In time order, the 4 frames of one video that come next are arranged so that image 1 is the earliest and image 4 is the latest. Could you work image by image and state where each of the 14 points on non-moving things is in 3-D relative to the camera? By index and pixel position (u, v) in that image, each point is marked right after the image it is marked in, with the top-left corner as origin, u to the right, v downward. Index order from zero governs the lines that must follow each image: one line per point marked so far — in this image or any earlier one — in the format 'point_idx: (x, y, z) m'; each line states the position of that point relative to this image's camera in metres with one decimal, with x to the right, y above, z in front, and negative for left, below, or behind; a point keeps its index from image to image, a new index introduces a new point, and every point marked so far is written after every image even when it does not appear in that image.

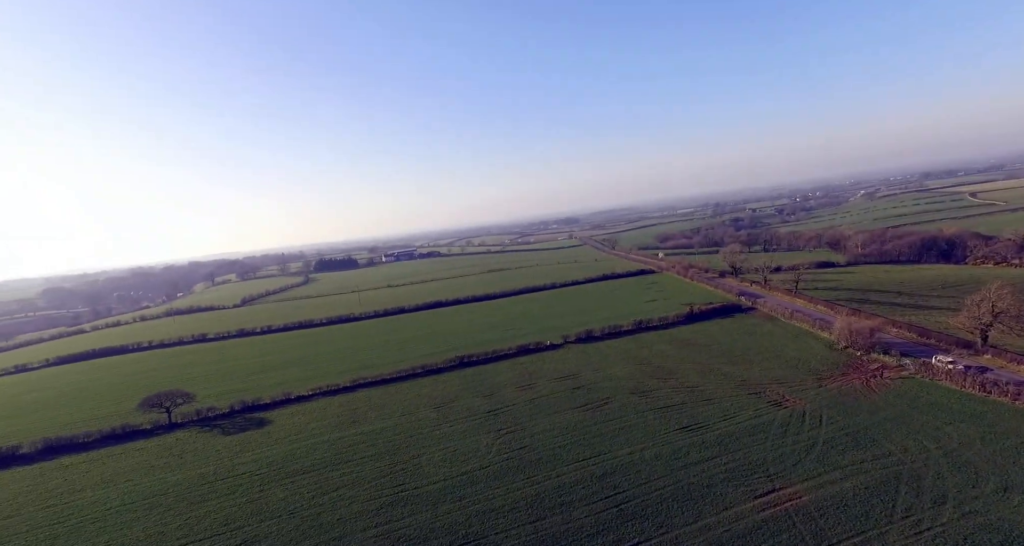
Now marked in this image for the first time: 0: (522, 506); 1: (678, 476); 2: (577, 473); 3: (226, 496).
0: (+0.3, -7.2, +16.9) m
1: (+5.5, -6.6, +17.9) m
2: (+2.1, -6.8, +18.5) m
3: (-9.9, -7.7, +19.0) m
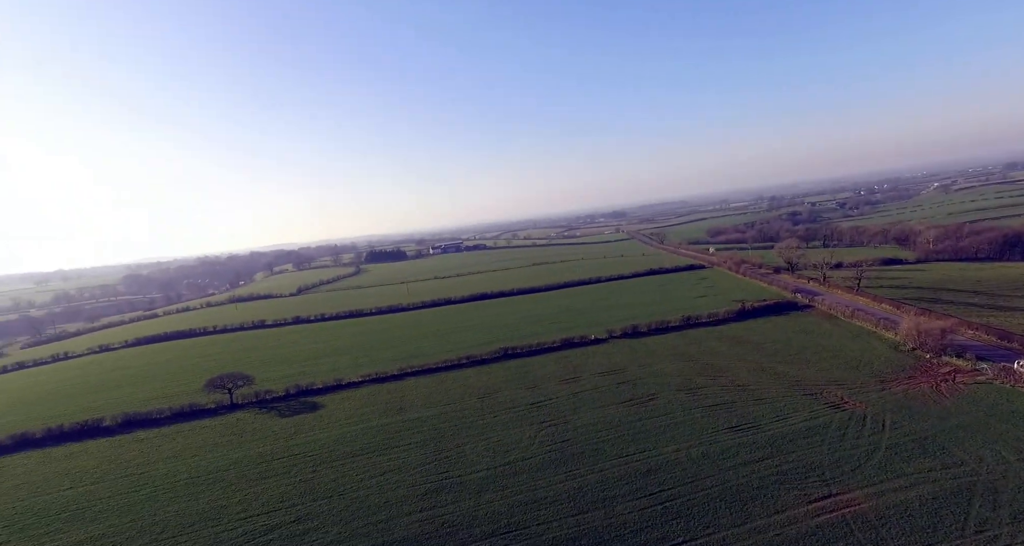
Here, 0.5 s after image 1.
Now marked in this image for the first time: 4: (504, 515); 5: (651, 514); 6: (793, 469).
0: (+1.6, -7.0, +16.9) m
1: (+6.9, -6.5, +17.4) m
2: (+3.6, -6.5, +18.3) m
3: (-8.4, -7.3, +19.8) m
4: (-0.2, -7.3, +16.4) m
5: (+4.1, -7.1, +16.0) m
6: (+9.0, -6.3, +17.6) m
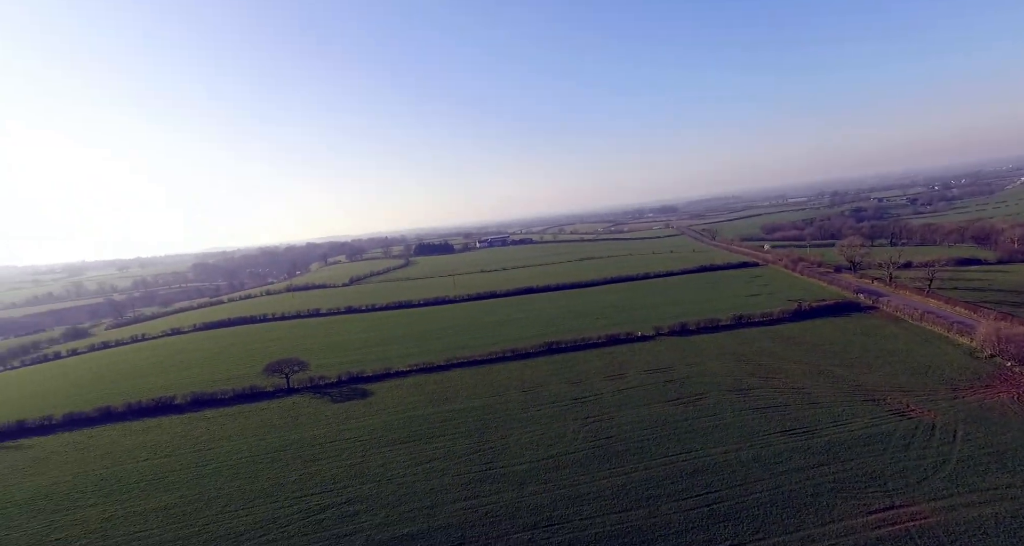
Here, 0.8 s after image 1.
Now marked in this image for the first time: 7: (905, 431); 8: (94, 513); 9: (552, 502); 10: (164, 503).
0: (+3.0, -6.8, +16.7) m
1: (+8.2, -6.4, +16.8) m
2: (+5.0, -6.4, +17.9) m
3: (-6.8, -7.0, +20.5) m
4: (+1.0, -7.1, +16.4) m
5: (+5.3, -7.0, +15.6) m
6: (+10.4, -6.3, +16.8) m
7: (+14.0, -5.6, +19.4) m
8: (-13.2, -7.6, +17.4) m
9: (+1.2, -7.0, +16.6) m
10: (-11.4, -7.5, +17.8) m
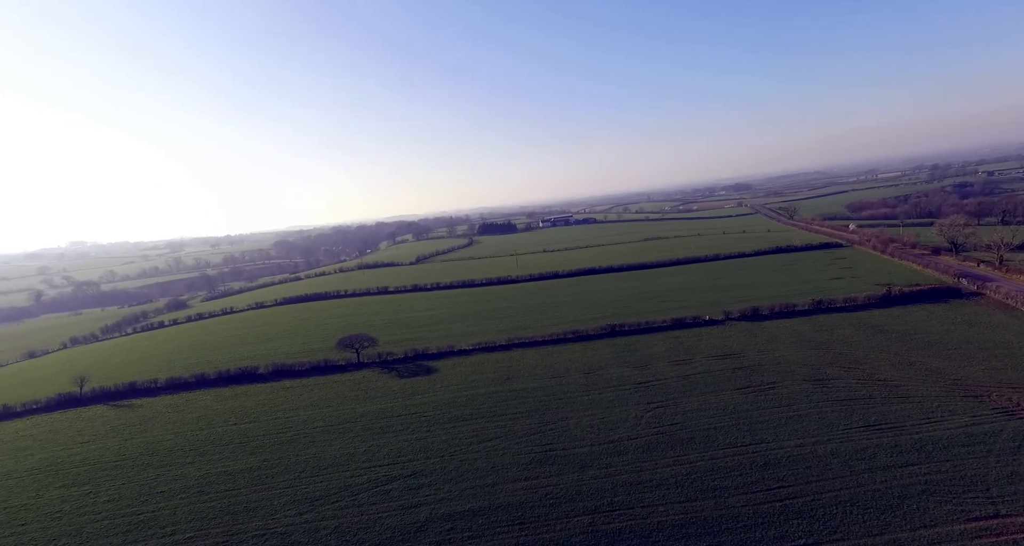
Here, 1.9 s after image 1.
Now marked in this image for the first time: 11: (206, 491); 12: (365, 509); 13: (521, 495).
0: (+4.8, -6.3, +16.4) m
1: (+10.1, -5.9, +15.8) m
2: (+7.0, -5.9, +17.3) m
3: (-4.4, -6.2, +21.3) m
4: (+2.9, -6.6, +16.3) m
5: (+7.0, -6.5, +15.0) m
6: (+12.2, -5.9, +15.6) m
7: (+16.0, -5.1, +17.7) m
8: (-11.2, -6.9, +19.0) m
9: (+3.1, -6.5, +16.5) m
10: (-9.3, -6.8, +19.2) m
11: (-10.0, -7.1, +17.8) m
12: (-4.4, -7.1, +16.4) m
13: (+0.3, -6.7, +16.6) m
